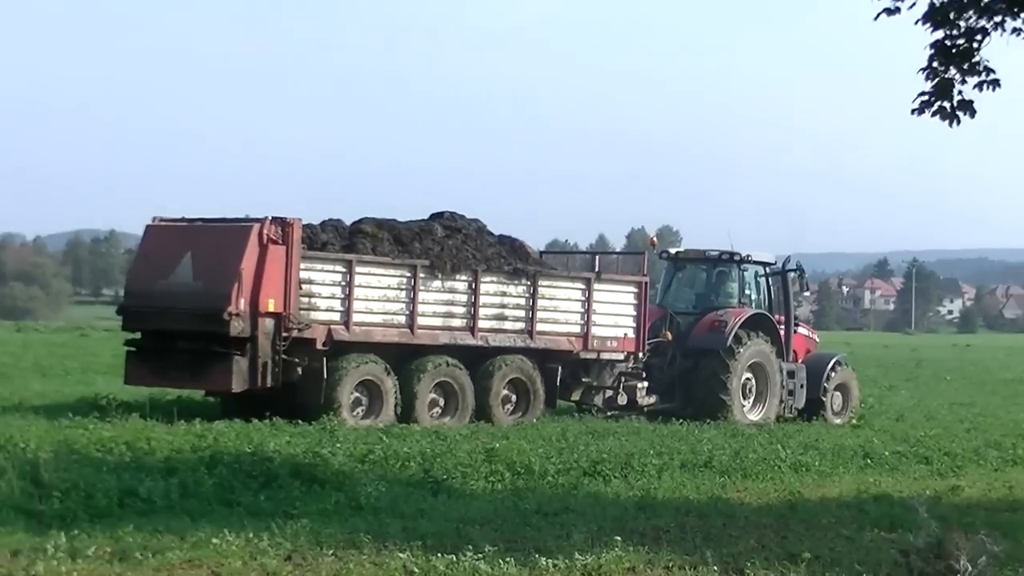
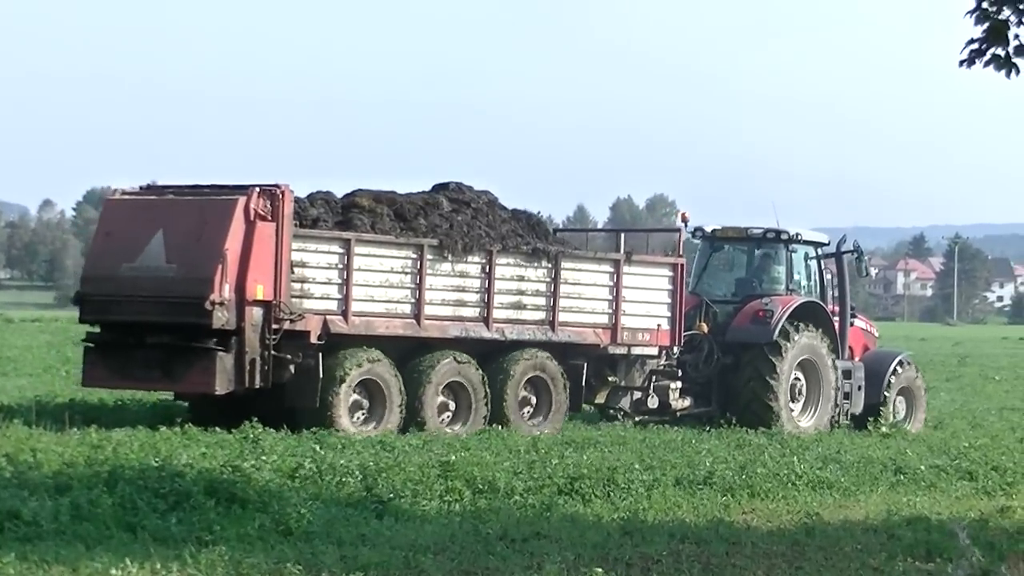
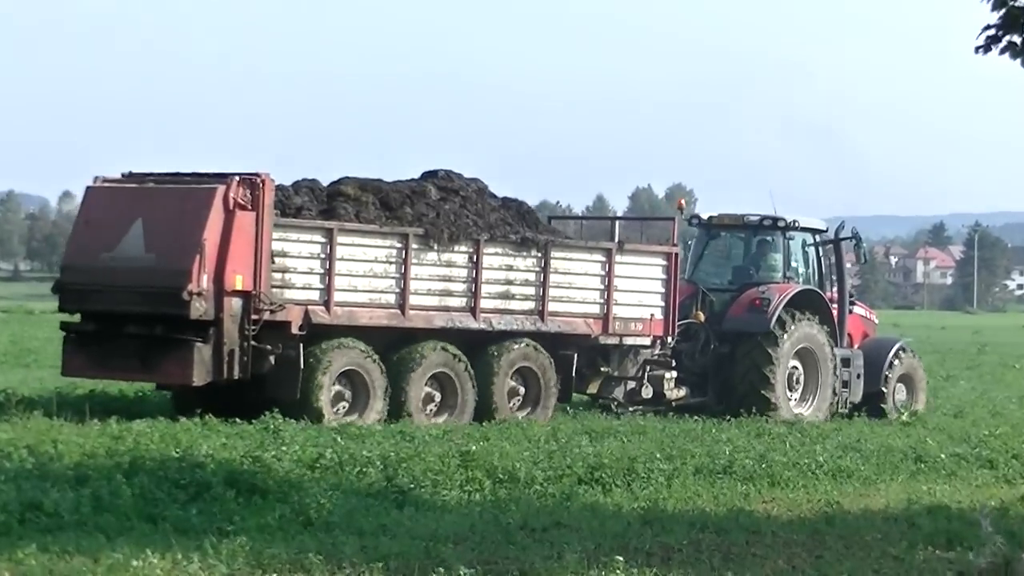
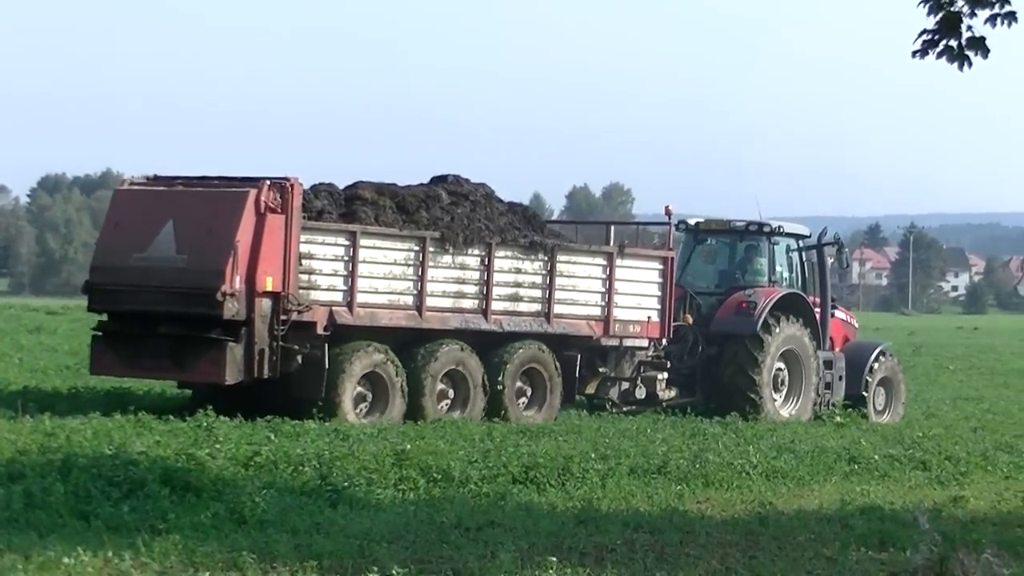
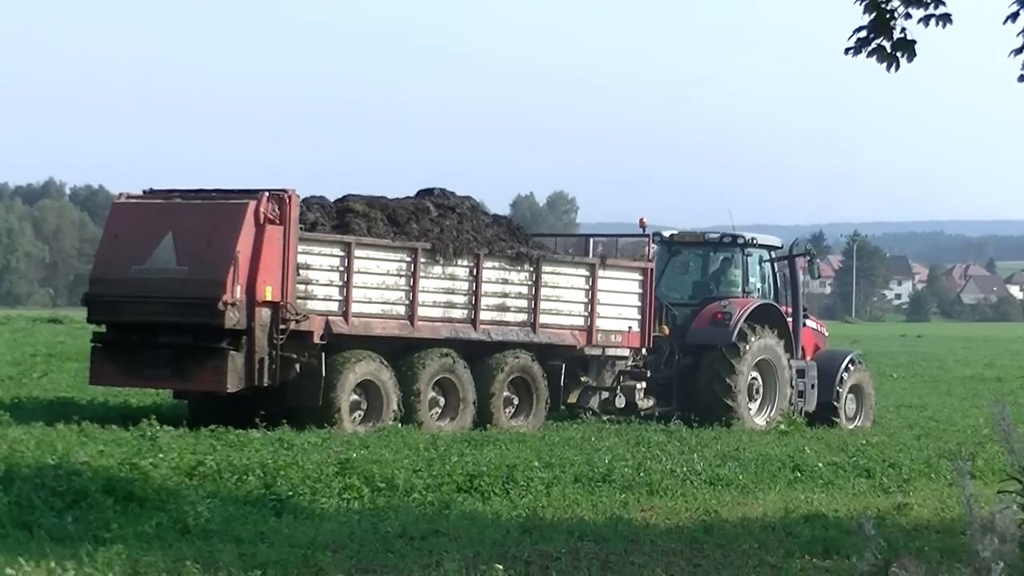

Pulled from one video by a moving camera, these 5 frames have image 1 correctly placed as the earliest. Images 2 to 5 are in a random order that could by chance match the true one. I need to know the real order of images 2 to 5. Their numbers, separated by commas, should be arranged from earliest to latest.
3, 2, 4, 5
